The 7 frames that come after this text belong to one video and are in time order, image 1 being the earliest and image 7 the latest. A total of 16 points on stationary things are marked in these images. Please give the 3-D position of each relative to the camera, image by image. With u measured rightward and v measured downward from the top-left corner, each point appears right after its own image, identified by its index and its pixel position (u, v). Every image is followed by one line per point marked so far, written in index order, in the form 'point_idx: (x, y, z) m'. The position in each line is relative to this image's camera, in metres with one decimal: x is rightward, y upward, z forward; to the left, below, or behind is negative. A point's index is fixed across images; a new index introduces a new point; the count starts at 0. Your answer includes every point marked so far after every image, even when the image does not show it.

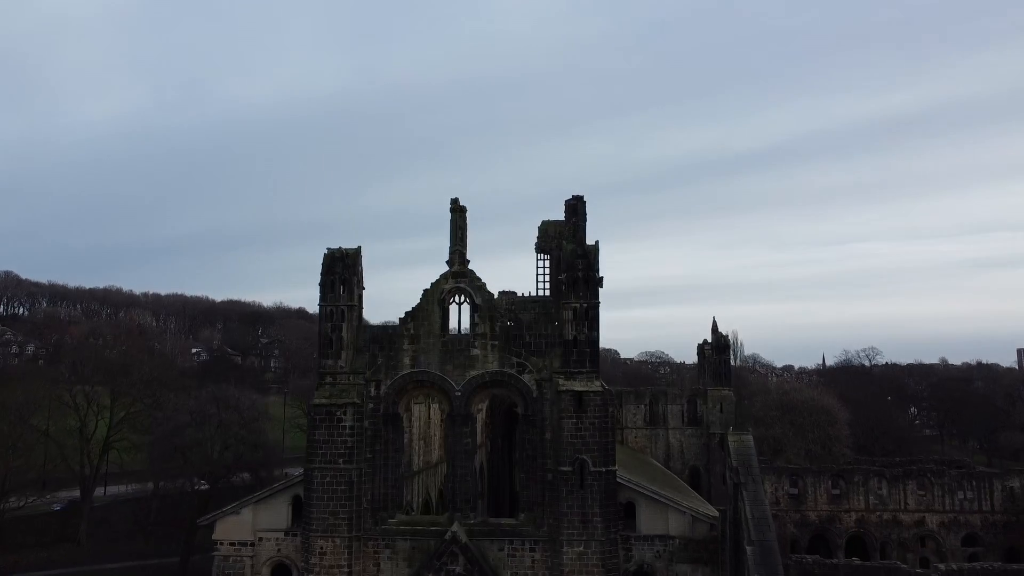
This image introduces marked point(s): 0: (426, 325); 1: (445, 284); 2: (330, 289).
0: (-1.8, -0.8, +17.1) m
1: (-1.4, +0.1, +17.1) m
2: (-3.9, 0.0, +17.2) m
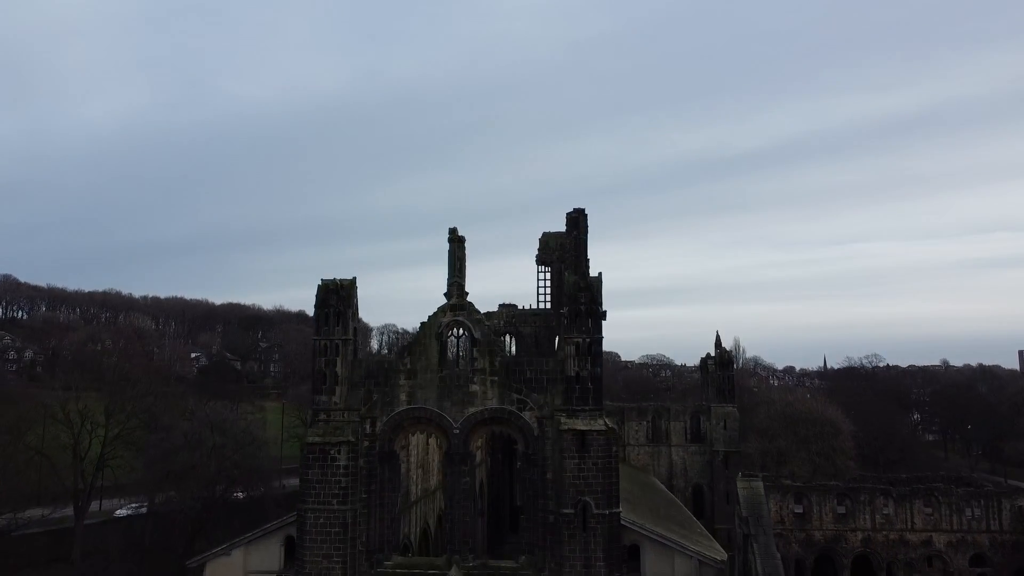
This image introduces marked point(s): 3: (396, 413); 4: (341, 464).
0: (-1.8, -1.5, +16.5) m
1: (-1.4, -0.6, +16.5) m
2: (-3.9, -0.7, +16.6) m
3: (-2.4, -2.6, +16.4) m
4: (-3.4, -3.5, +16.1) m
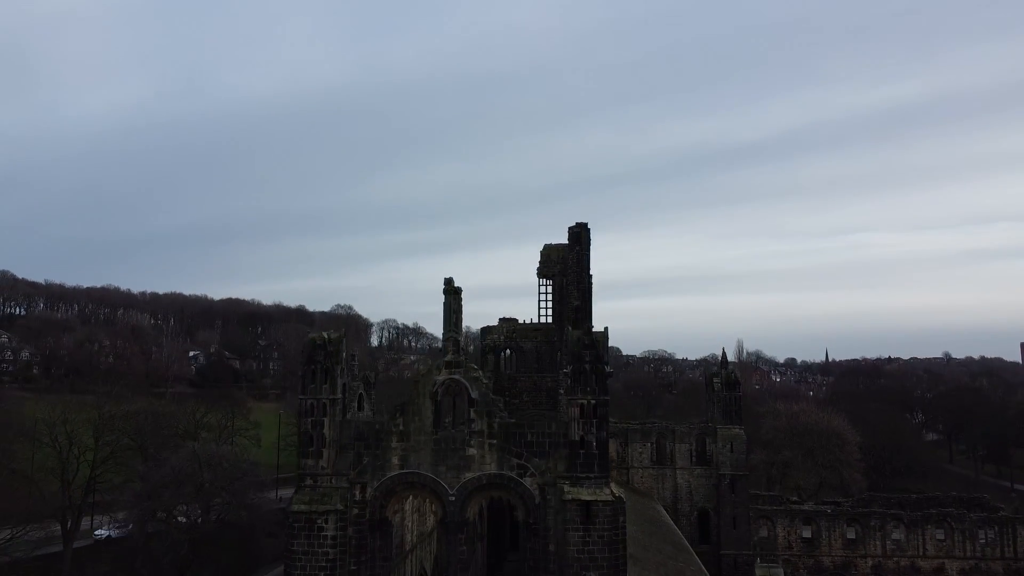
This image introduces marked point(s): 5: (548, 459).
0: (-1.8, -2.6, +15.4) m
1: (-1.4, -1.7, +15.4) m
2: (-3.9, -1.8, +15.5) m
3: (-2.4, -3.6, +15.3) m
4: (-3.4, -4.6, +15.0) m
5: (+0.7, -3.2, +15.1) m
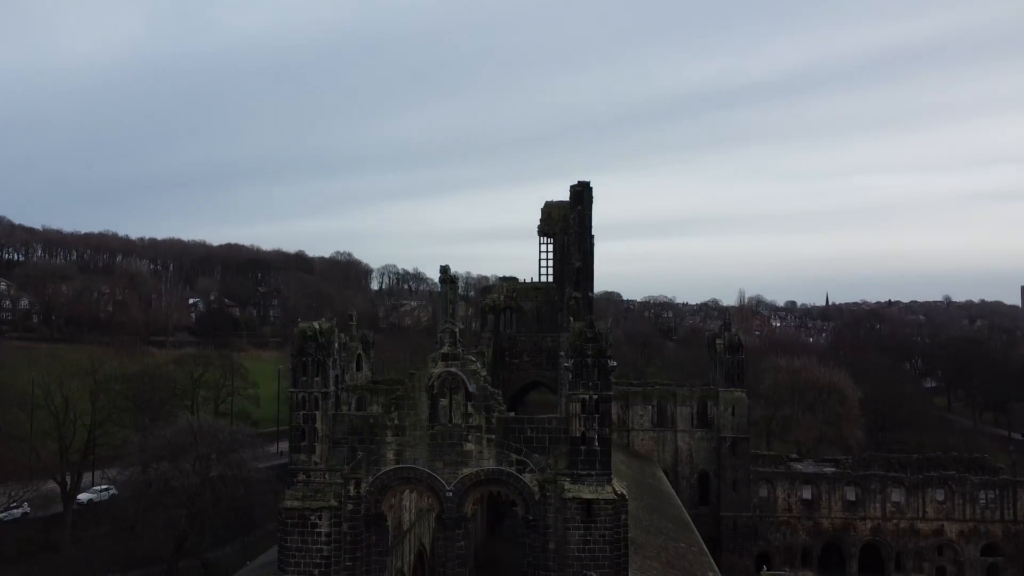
0: (-1.8, -2.4, +14.9) m
1: (-1.5, -1.5, +14.8) m
2: (-3.9, -1.6, +14.9) m
3: (-2.4, -3.4, +14.9) m
4: (-3.4, -4.4, +14.6) m
5: (+0.7, -3.0, +14.6) m
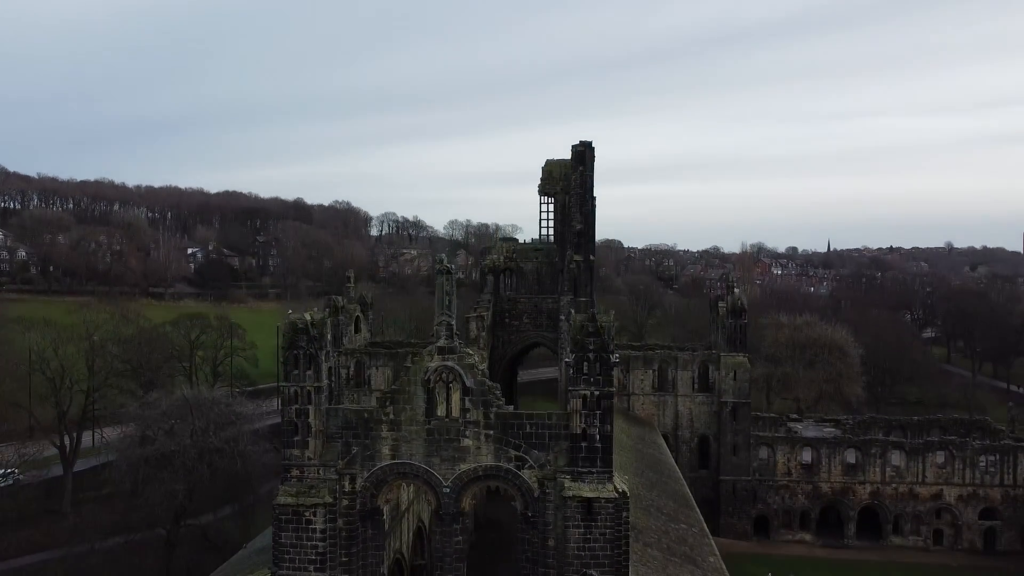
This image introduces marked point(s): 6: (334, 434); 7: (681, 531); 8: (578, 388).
0: (-1.9, -2.2, +14.5) m
1: (-1.5, -1.3, +14.3) m
2: (-3.9, -1.4, +14.4) m
3: (-2.4, -3.3, +14.5) m
4: (-3.5, -4.3, +14.3) m
5: (+0.6, -2.9, +14.2) m
6: (-3.2, -2.6, +14.6) m
7: (+4.1, -5.9, +19.5) m
8: (+1.2, -1.7, +14.0) m
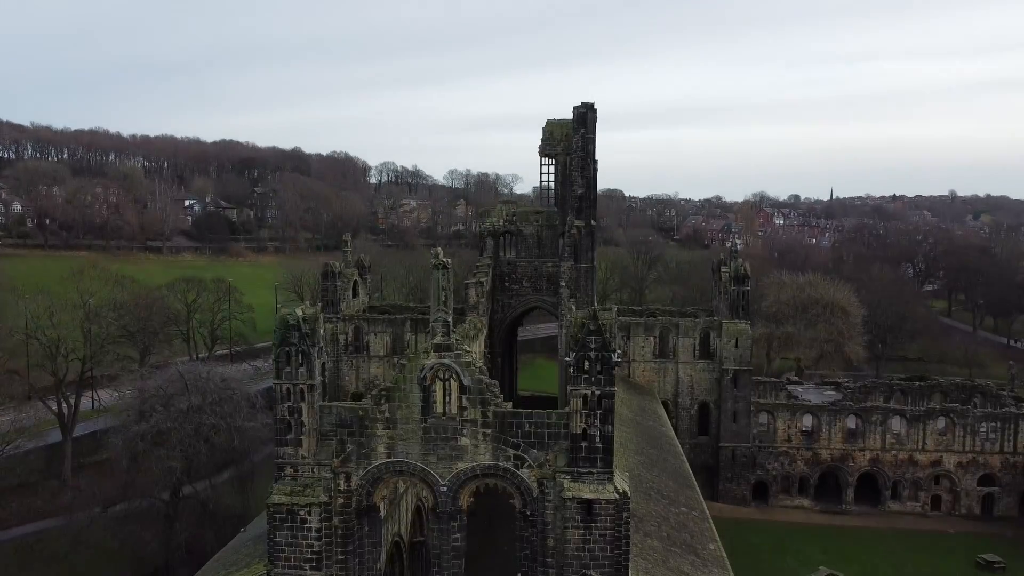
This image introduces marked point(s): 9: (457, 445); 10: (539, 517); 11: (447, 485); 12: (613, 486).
0: (-1.9, -2.1, +14.1) m
1: (-1.5, -1.3, +13.8) m
2: (-4.0, -1.3, +14.0) m
3: (-2.5, -3.2, +14.2) m
4: (-3.5, -4.2, +14.1) m
5: (+0.6, -2.8, +13.9) m
6: (-3.3, -2.5, +14.2) m
7: (+4.1, -5.5, +19.3) m
8: (+1.1, -1.7, +13.6) m
9: (-0.9, -2.8, +14.1) m
10: (+0.5, -4.0, +13.9) m
11: (-1.1, -3.4, +14.1) m
12: (+1.7, -3.4, +13.8) m
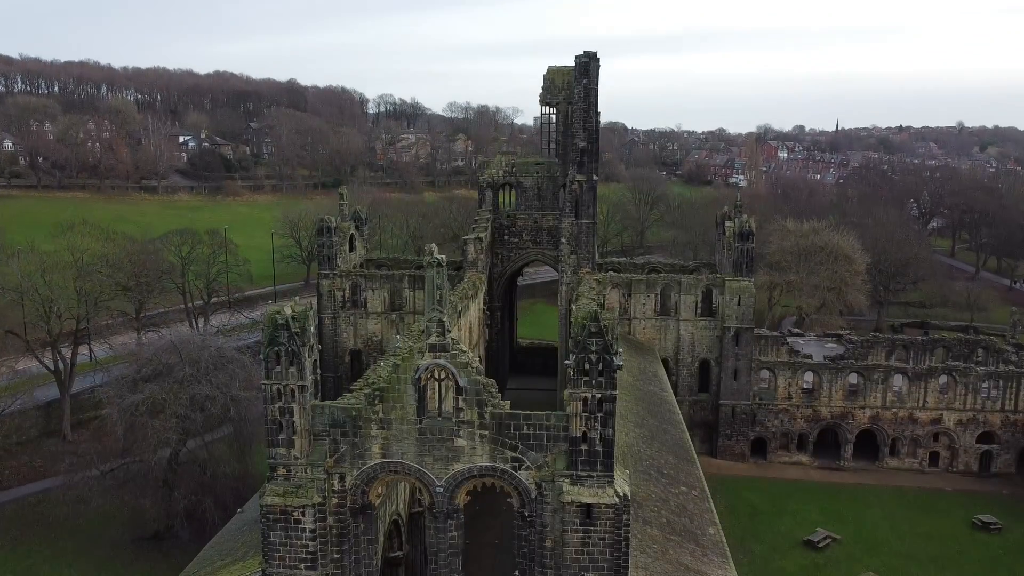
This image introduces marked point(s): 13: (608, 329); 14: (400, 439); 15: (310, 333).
0: (-1.9, -2.1, +13.7) m
1: (-1.5, -1.2, +13.3) m
2: (-4.0, -1.3, +13.5) m
3: (-2.5, -3.1, +13.9) m
4: (-3.5, -4.1, +13.8) m
5: (+0.6, -2.8, +13.5) m
6: (-3.3, -2.5, +13.8) m
7: (+4.0, -5.0, +19.2) m
8: (+1.1, -1.7, +13.2) m
9: (-1.0, -2.7, +13.7) m
10: (+0.4, -3.9, +13.6) m
11: (-1.2, -3.4, +13.8) m
12: (+1.7, -3.4, +13.5) m
13: (+1.5, -0.6, +12.7) m
14: (-1.9, -2.6, +13.8) m
15: (-3.5, -0.7, +13.9) m
